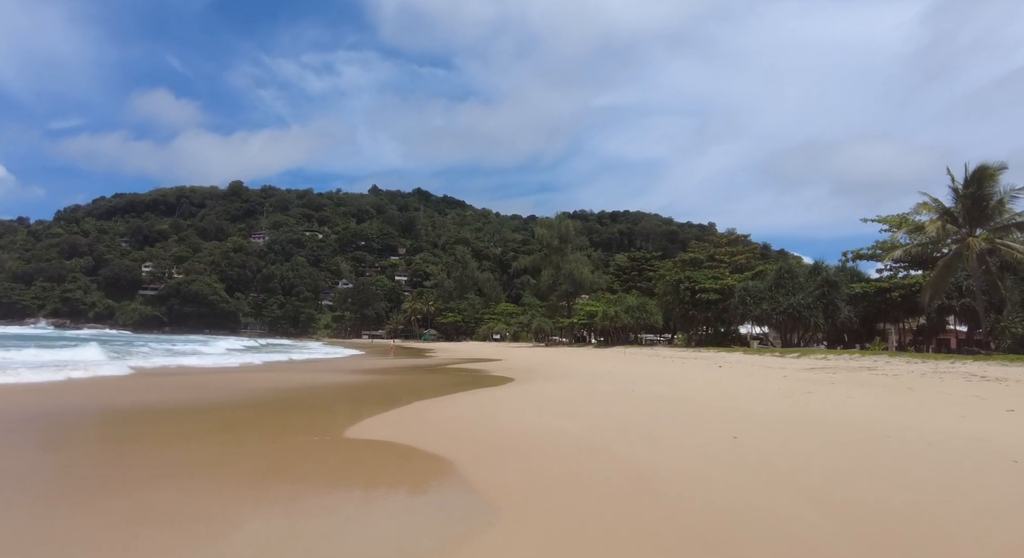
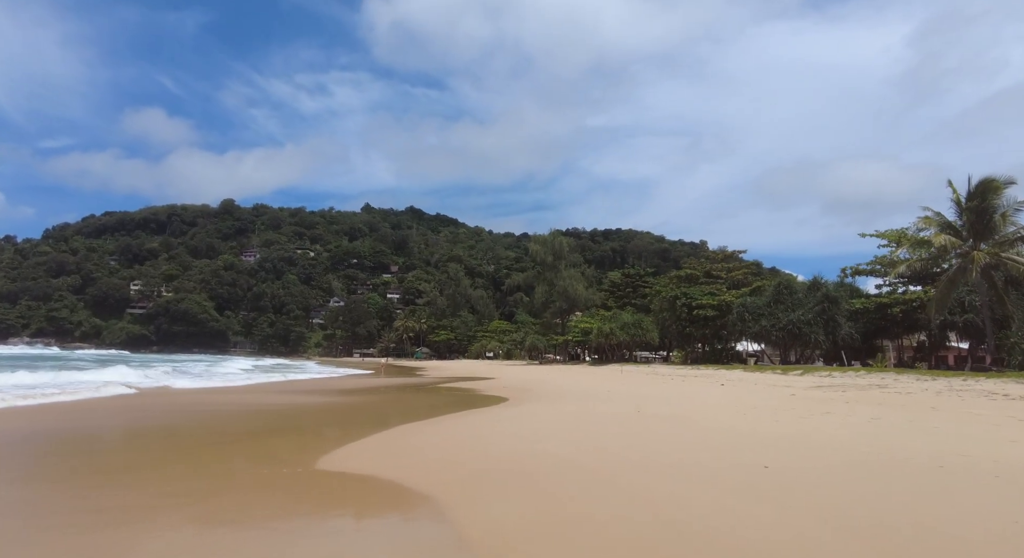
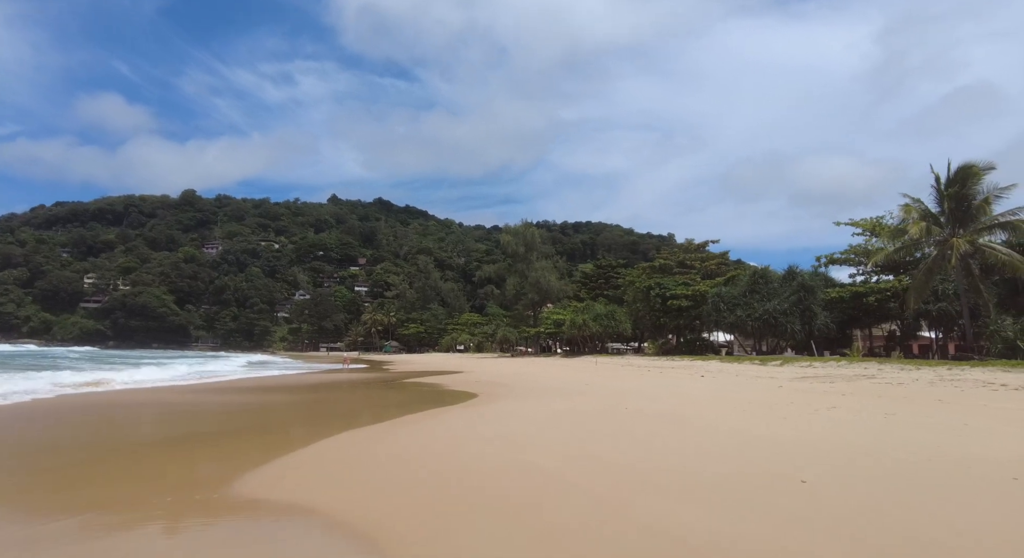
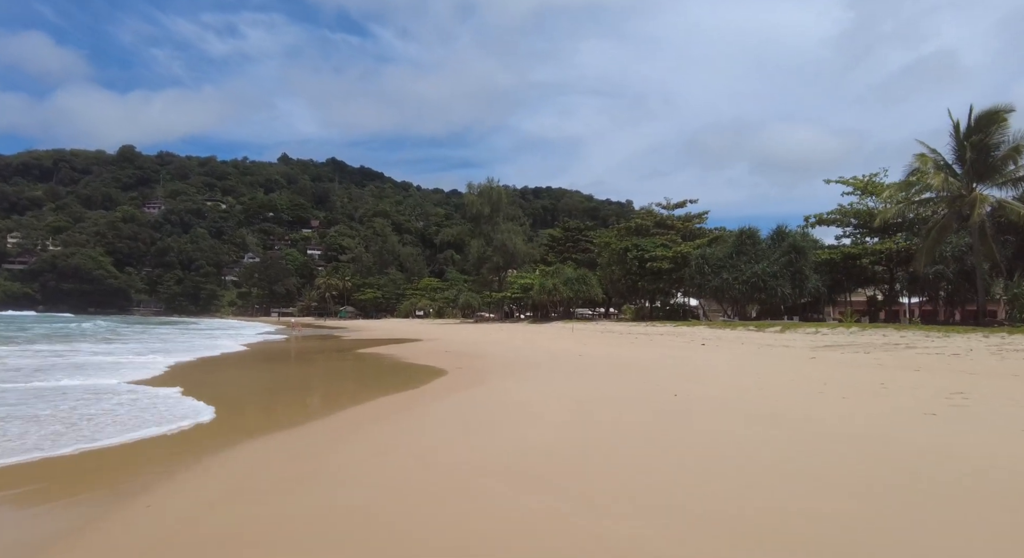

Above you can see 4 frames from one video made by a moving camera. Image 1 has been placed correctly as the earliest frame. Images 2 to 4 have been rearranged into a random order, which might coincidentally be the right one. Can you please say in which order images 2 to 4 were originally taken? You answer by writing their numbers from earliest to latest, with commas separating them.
2, 3, 4
